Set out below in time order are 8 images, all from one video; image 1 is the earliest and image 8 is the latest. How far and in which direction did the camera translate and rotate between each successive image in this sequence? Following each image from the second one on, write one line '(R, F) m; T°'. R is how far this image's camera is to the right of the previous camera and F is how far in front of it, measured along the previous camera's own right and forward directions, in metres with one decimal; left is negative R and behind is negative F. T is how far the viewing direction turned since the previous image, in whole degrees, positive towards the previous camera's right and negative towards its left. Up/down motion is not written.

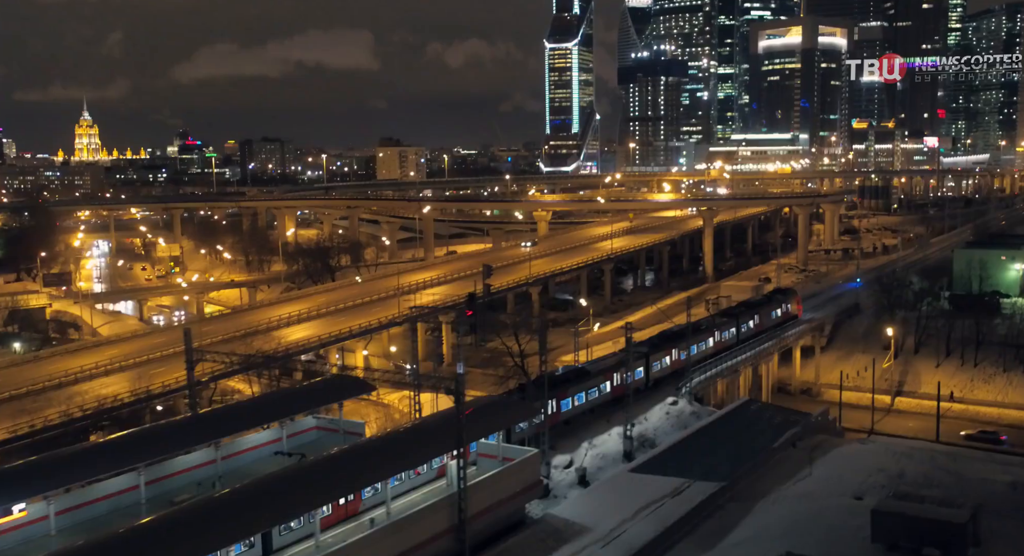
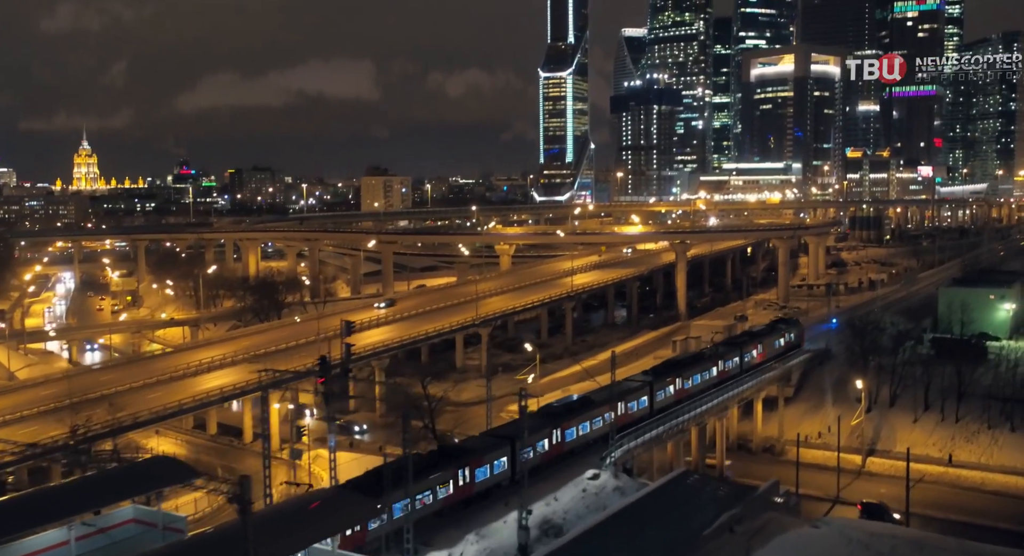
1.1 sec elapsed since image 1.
(+3.7, +5.3) m; 0°
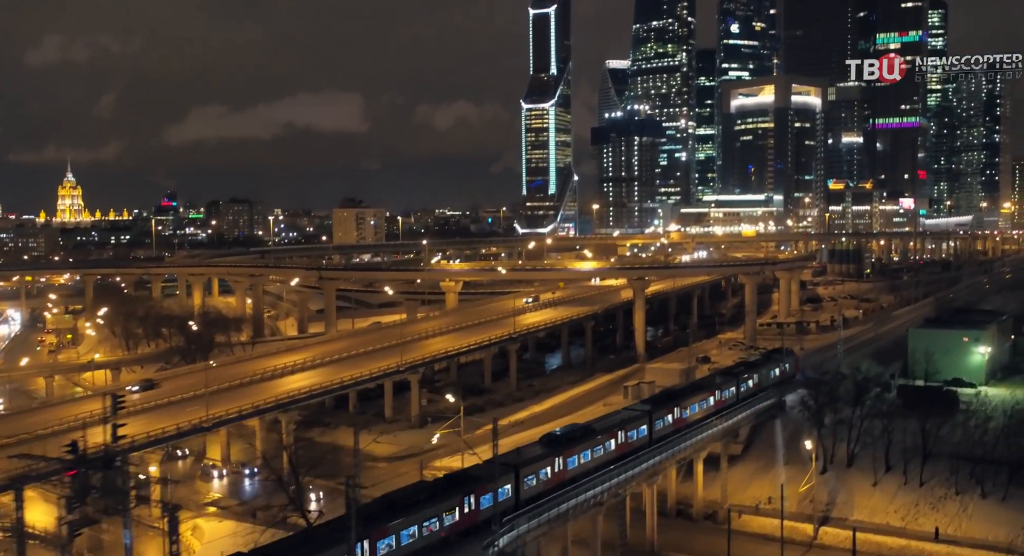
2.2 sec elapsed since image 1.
(+3.7, +5.4) m; +1°
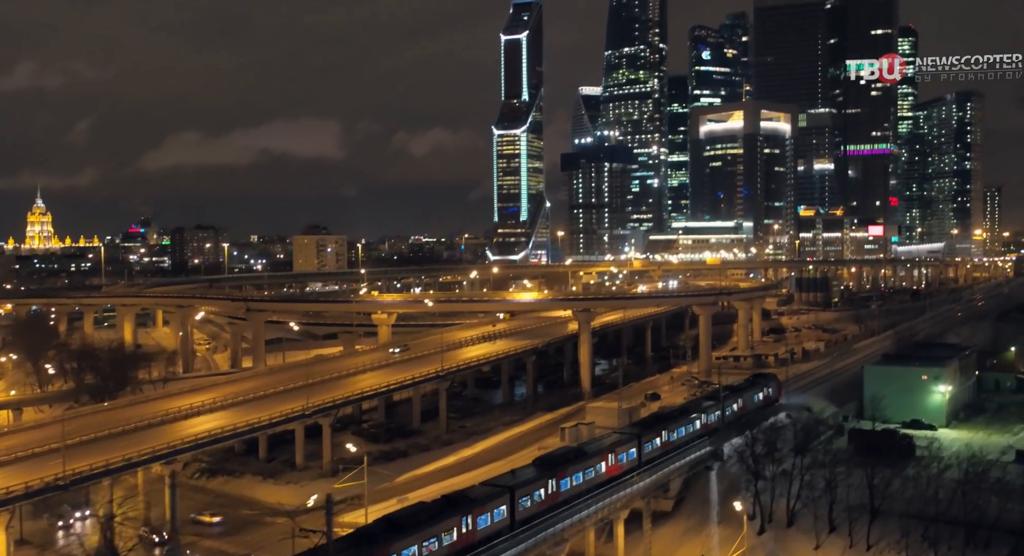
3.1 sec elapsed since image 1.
(+3.3, +4.9) m; +1°
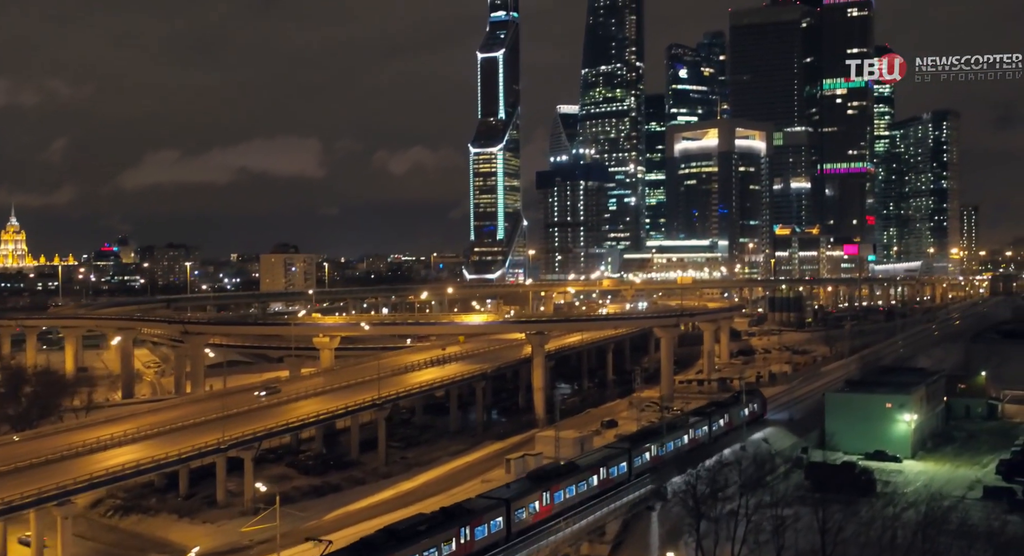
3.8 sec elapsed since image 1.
(+2.5, +3.6) m; +1°
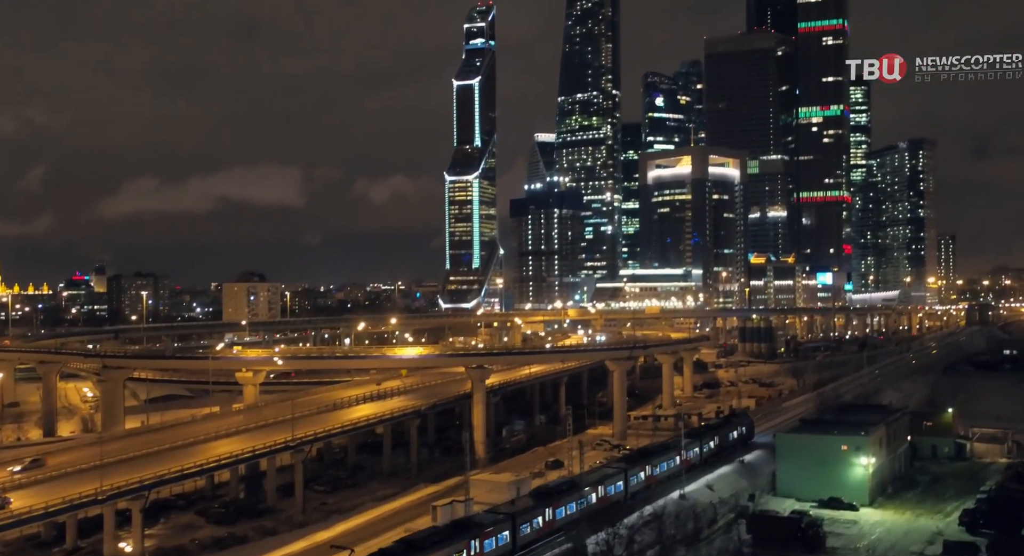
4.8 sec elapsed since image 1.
(+3.1, +4.5) m; +1°
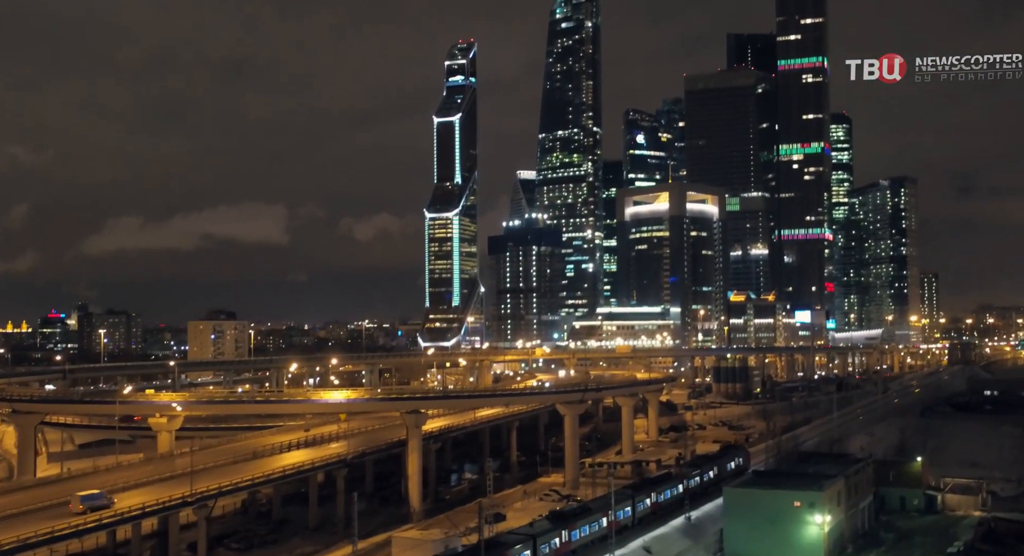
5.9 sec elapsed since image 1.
(+3.3, +4.6) m; +1°
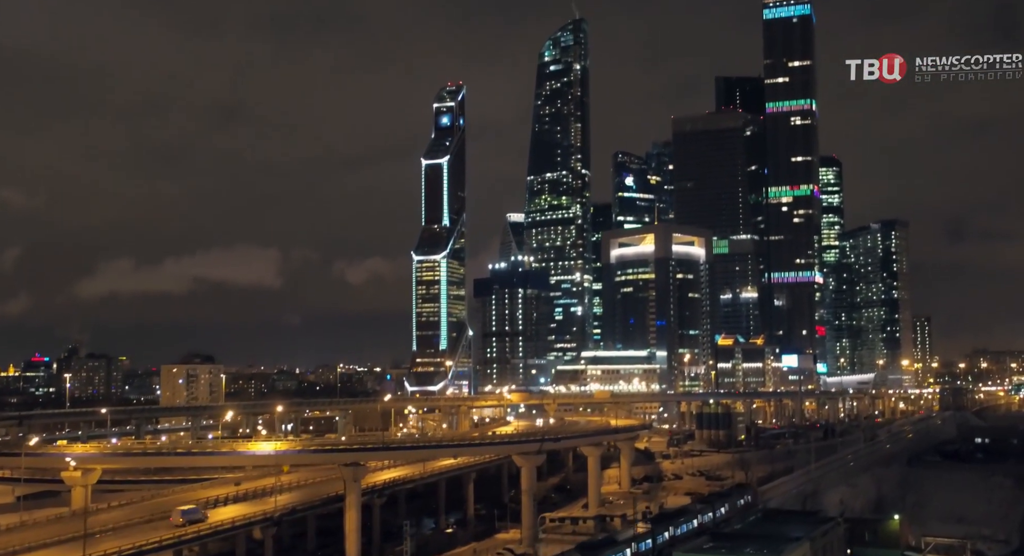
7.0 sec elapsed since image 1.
(+2.9, +4.2) m; 0°
